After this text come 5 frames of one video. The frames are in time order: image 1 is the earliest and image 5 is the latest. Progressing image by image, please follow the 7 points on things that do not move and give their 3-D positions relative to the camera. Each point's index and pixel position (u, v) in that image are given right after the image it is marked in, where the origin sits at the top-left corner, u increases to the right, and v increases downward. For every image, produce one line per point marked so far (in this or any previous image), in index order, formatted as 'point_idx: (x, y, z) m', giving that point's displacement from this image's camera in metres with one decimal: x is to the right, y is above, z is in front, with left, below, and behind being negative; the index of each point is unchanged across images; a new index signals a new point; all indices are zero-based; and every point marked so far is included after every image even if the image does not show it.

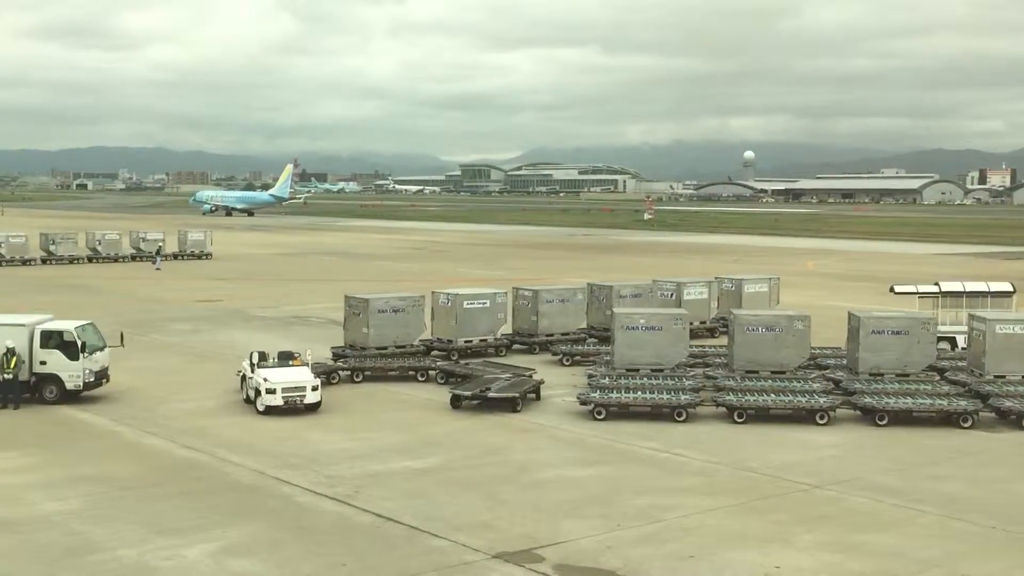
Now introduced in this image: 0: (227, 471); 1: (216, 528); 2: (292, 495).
0: (-4.5, -2.9, +19.1) m
1: (-3.9, -3.1, +15.6) m
2: (-3.2, -3.0, +17.6) m
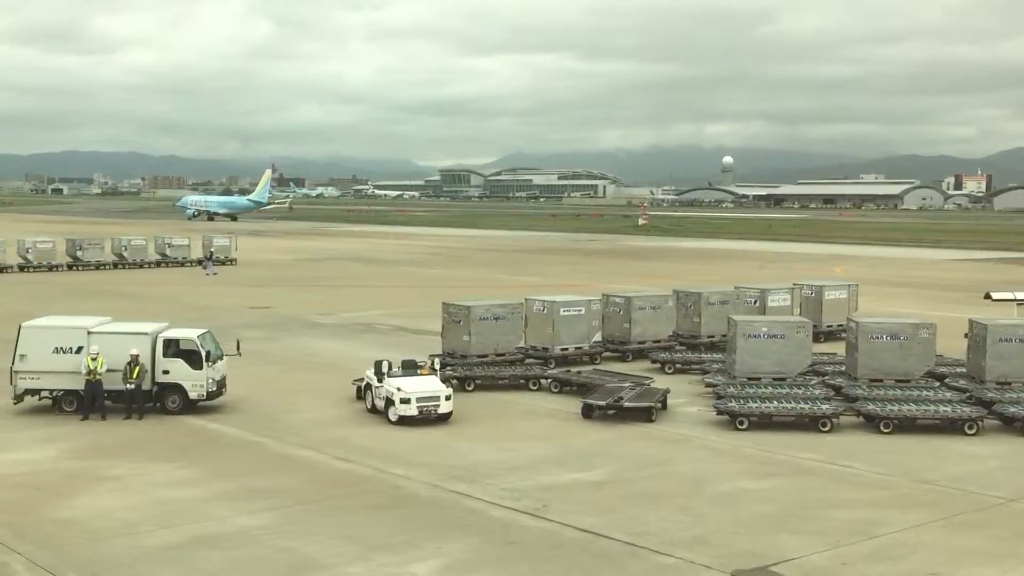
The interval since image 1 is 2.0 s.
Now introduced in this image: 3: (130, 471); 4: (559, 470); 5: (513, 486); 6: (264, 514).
0: (-1.8, -3.0, +18.6) m
1: (-1.1, -3.2, +15.1) m
2: (-0.4, -3.1, +17.1) m
3: (-6.2, -3.0, +19.5) m
4: (+0.8, -3.0, +19.8) m
5: (0.0, -3.1, +18.5) m
6: (-3.4, -3.1, +16.6) m
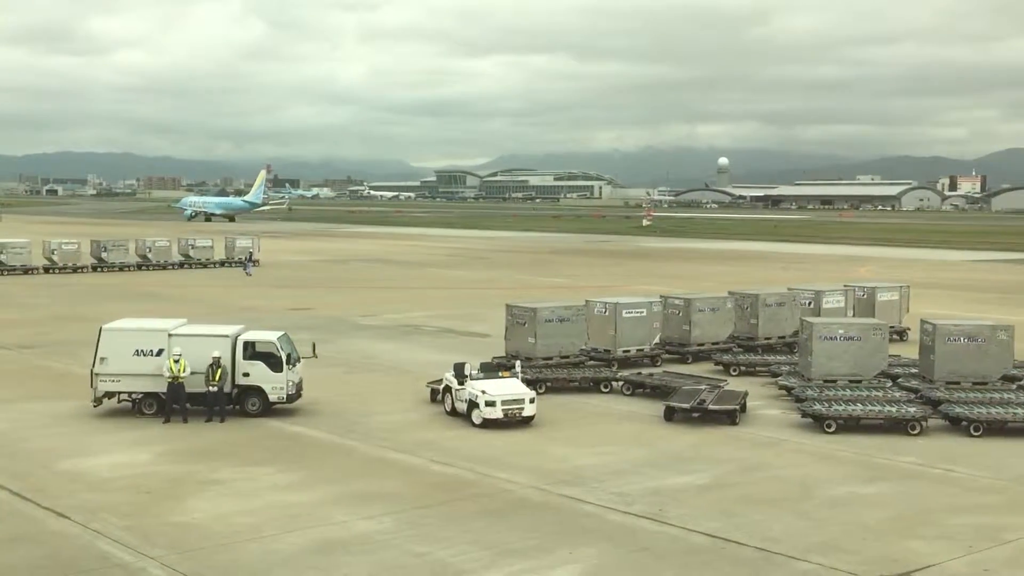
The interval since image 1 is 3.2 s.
0: (-0.1, -3.1, +18.5) m
1: (+0.6, -3.3, +15.0) m
2: (+1.2, -3.2, +17.0) m
3: (-4.5, -3.0, +19.4) m
4: (+2.4, -3.0, +19.7) m
5: (+1.7, -3.1, +18.4) m
6: (-1.8, -3.2, +16.5) m
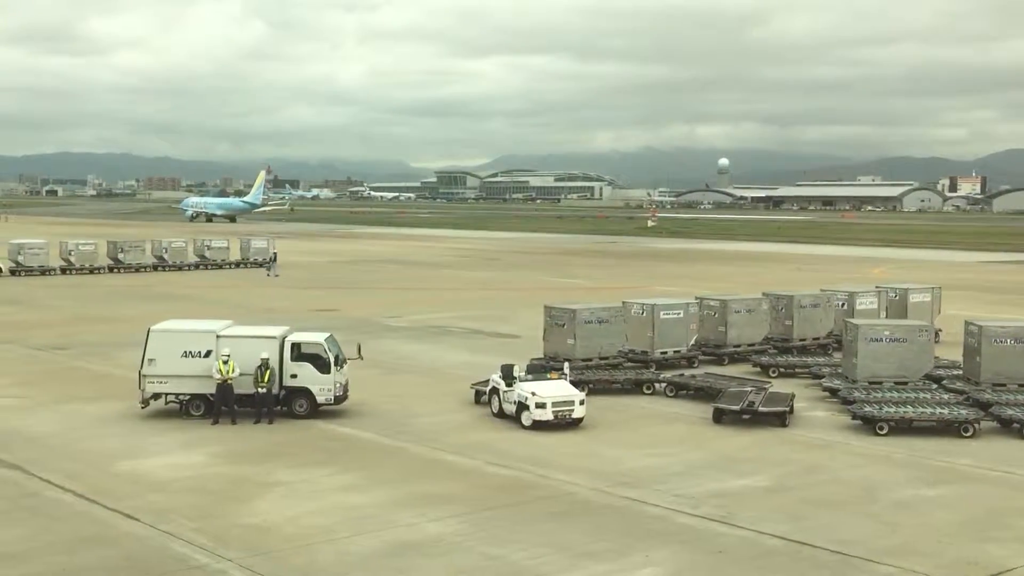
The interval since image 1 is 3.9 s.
0: (+0.9, -3.1, +18.5) m
1: (+1.5, -3.3, +14.9) m
2: (+2.2, -3.2, +16.9) m
3: (-3.6, -3.0, +19.3) m
4: (+3.4, -3.1, +19.6) m
5: (+2.6, -3.1, +18.3) m
6: (-0.8, -3.2, +16.4) m
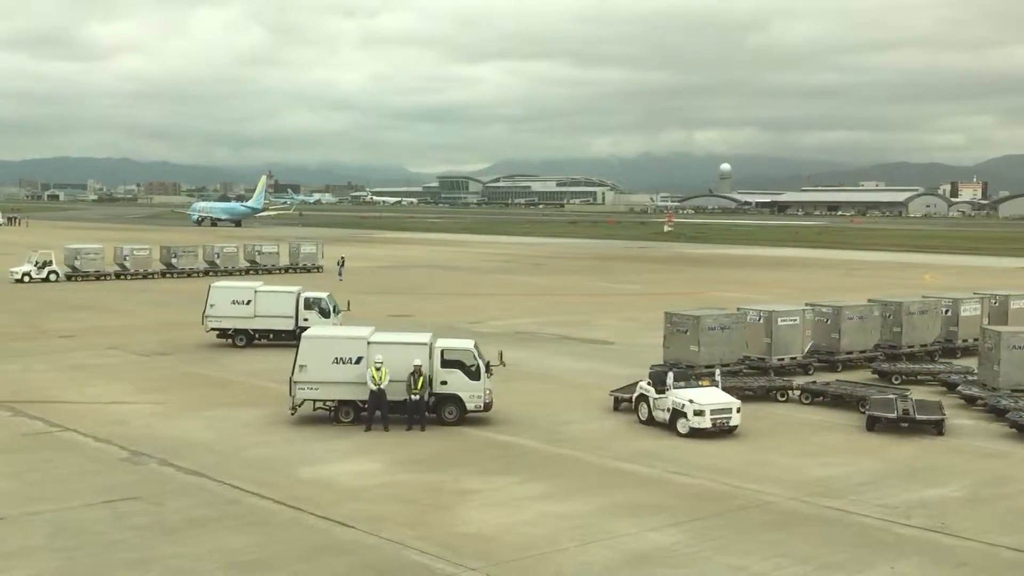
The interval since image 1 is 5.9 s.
0: (+3.9, -3.2, +18.3) m
1: (+4.5, -3.4, +14.8) m
2: (+5.2, -3.3, +16.8) m
3: (-0.5, -3.2, +19.3) m
4: (+6.4, -3.2, +19.5) m
5: (+5.6, -3.2, +18.2) m
6: (+2.2, -3.3, +16.3) m
